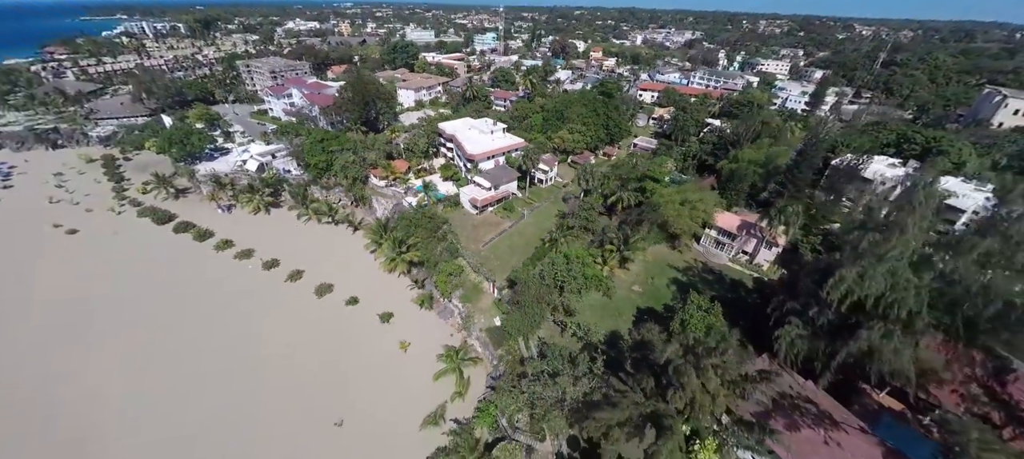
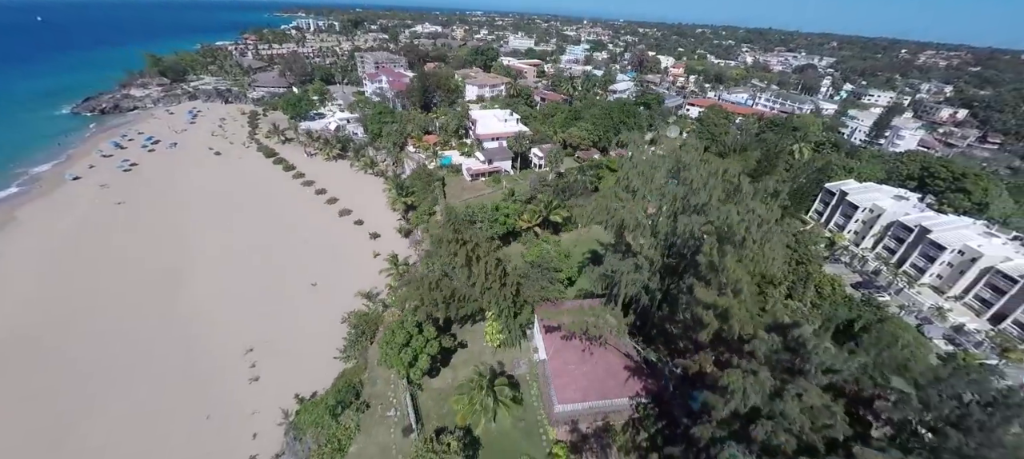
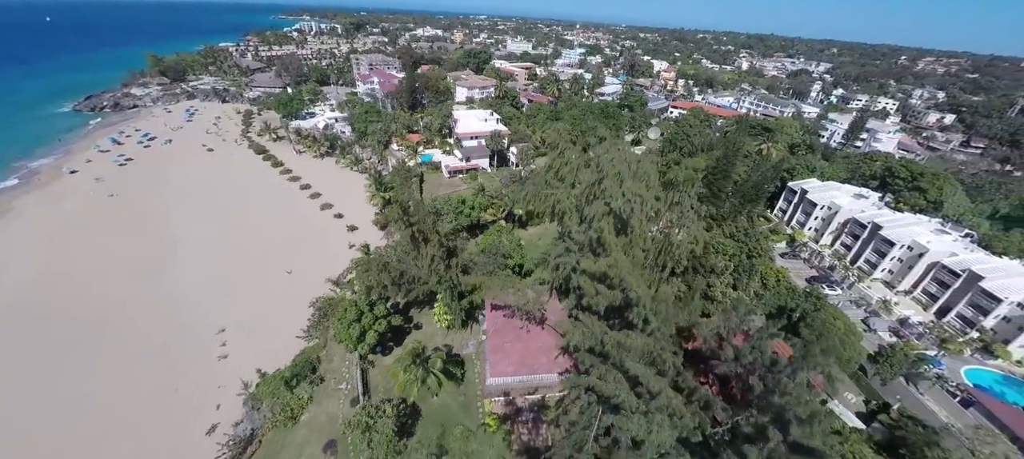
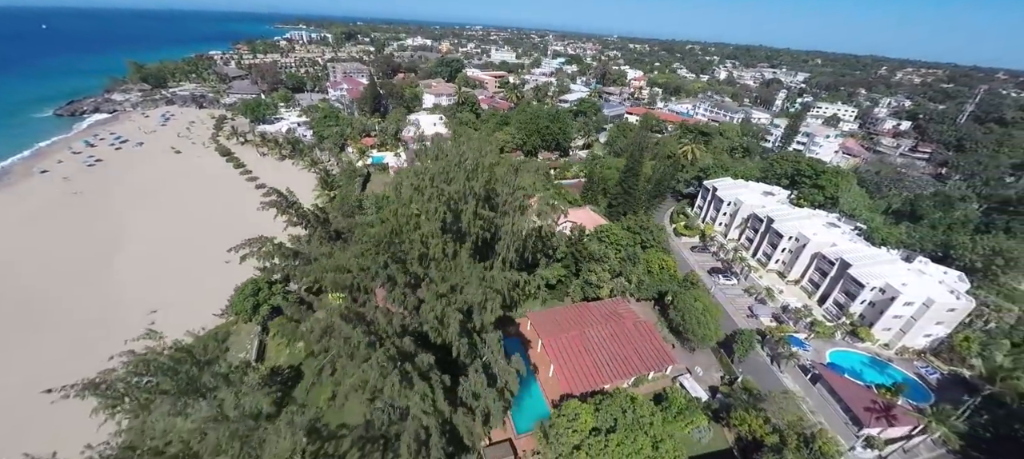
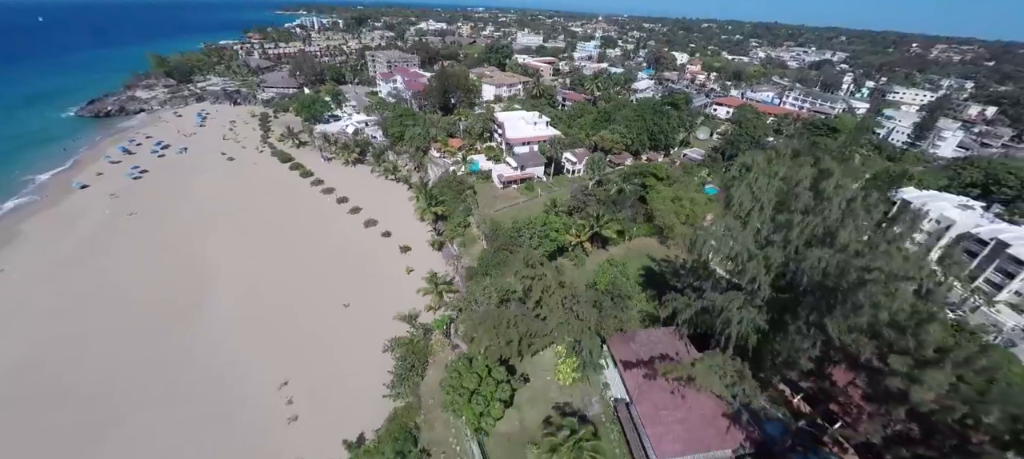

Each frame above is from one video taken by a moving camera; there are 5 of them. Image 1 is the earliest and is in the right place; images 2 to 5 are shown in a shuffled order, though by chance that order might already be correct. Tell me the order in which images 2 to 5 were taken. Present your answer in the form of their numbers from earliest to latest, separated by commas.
5, 2, 3, 4
